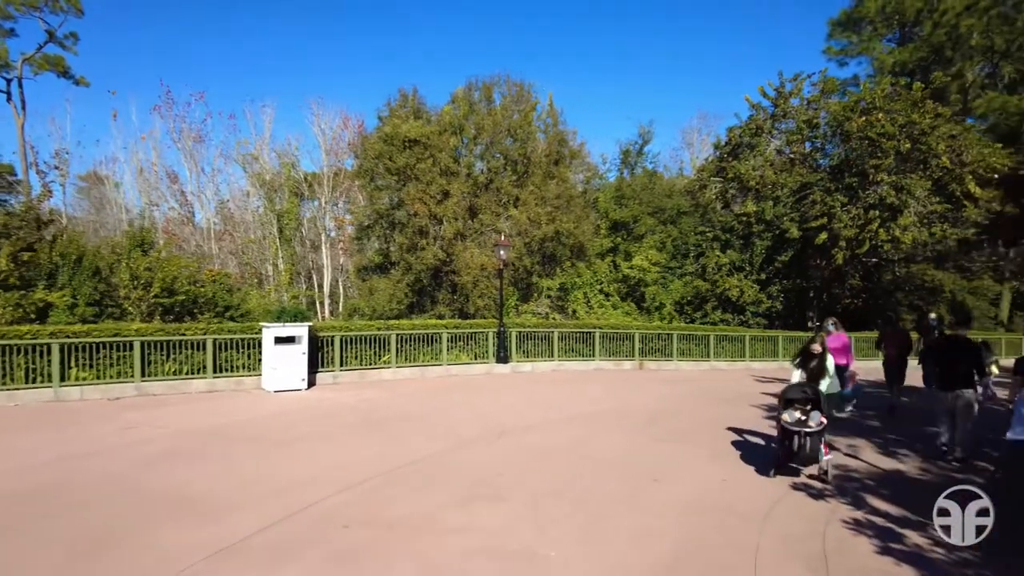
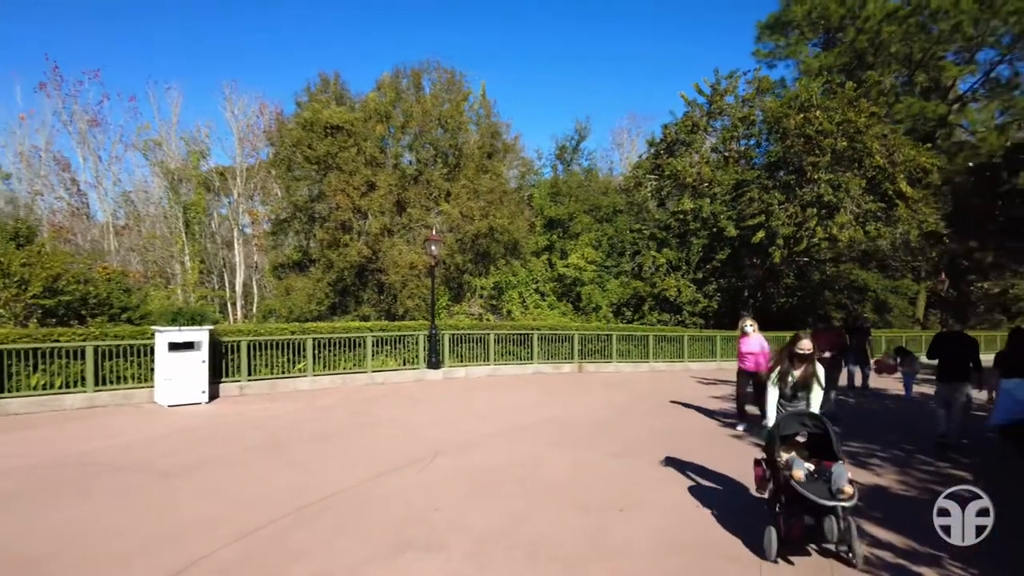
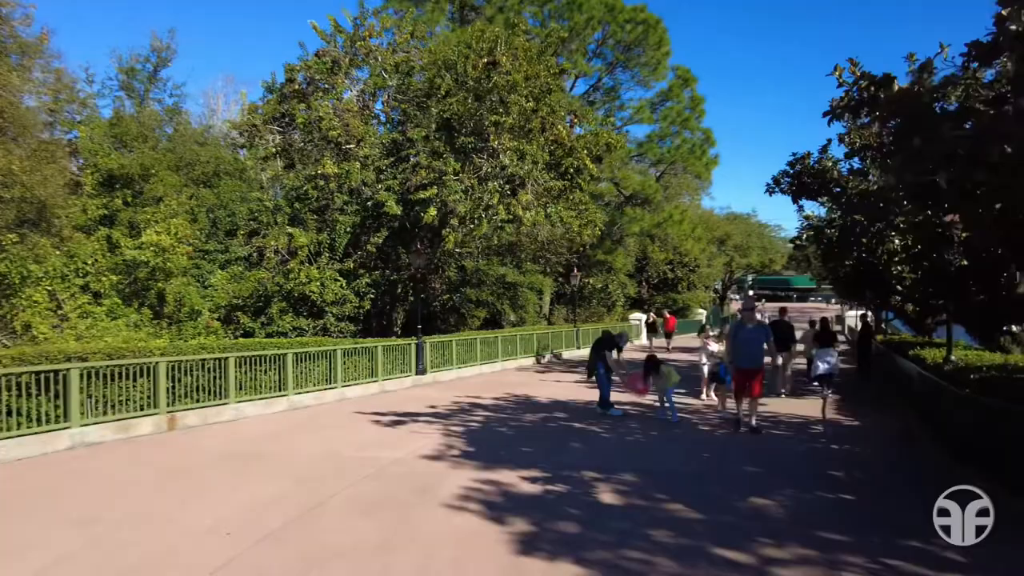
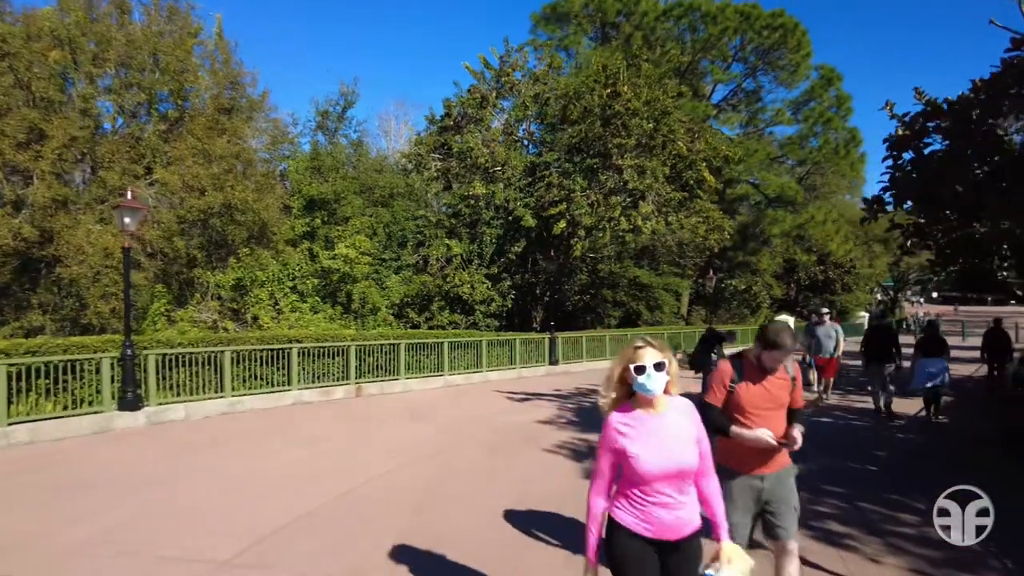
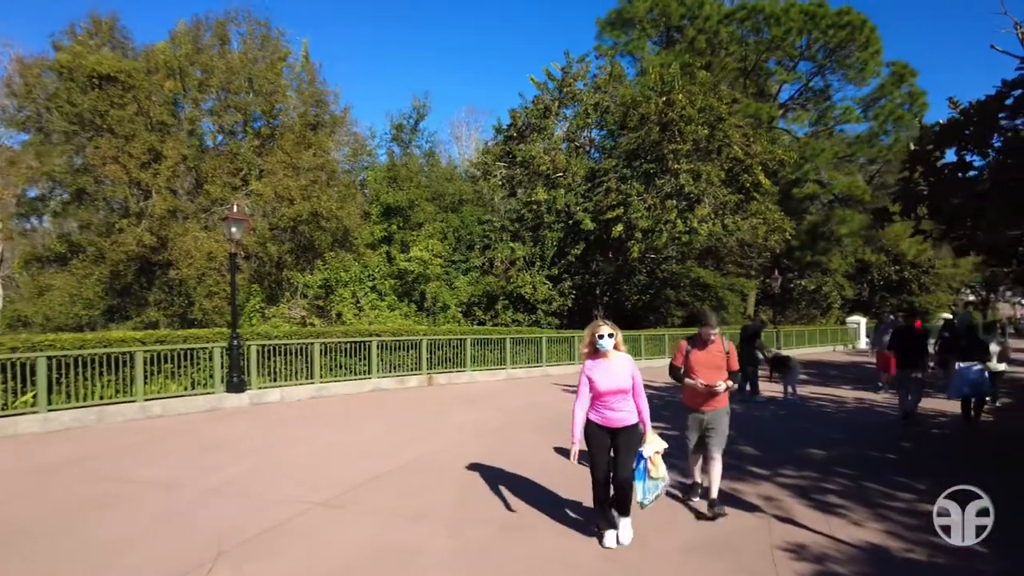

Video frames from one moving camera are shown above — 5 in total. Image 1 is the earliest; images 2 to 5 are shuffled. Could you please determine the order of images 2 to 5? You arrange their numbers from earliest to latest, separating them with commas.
2, 5, 4, 3
